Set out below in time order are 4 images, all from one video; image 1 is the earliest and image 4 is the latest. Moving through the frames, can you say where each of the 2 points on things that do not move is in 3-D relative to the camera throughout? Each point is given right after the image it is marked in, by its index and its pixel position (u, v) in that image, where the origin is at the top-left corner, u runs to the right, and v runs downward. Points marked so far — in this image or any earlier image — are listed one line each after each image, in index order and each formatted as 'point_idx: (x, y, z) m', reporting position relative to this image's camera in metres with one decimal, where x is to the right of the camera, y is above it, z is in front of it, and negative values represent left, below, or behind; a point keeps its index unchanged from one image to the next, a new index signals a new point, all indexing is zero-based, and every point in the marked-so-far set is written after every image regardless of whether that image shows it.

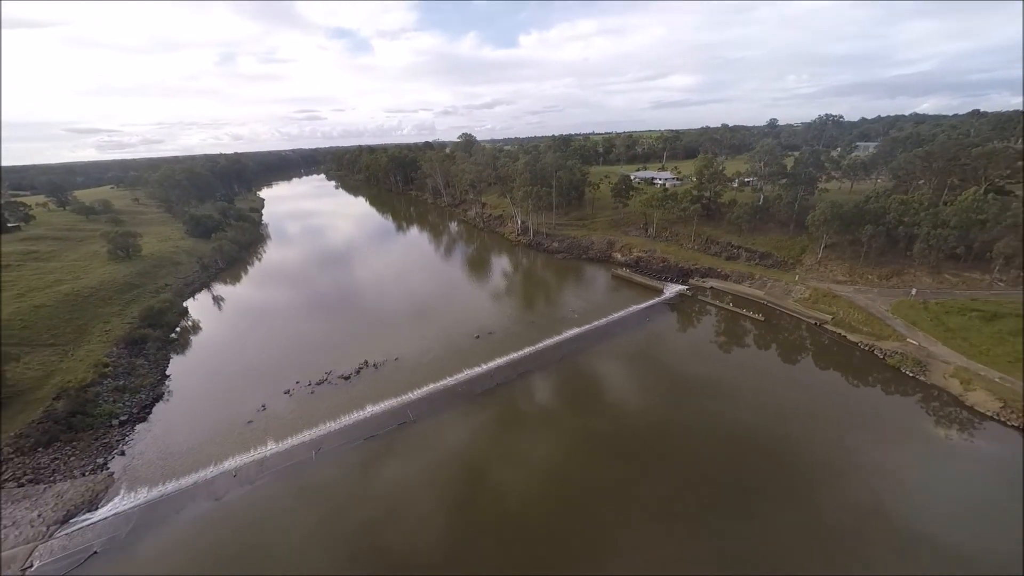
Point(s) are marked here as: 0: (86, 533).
0: (-15.1, -8.6, +15.0) m
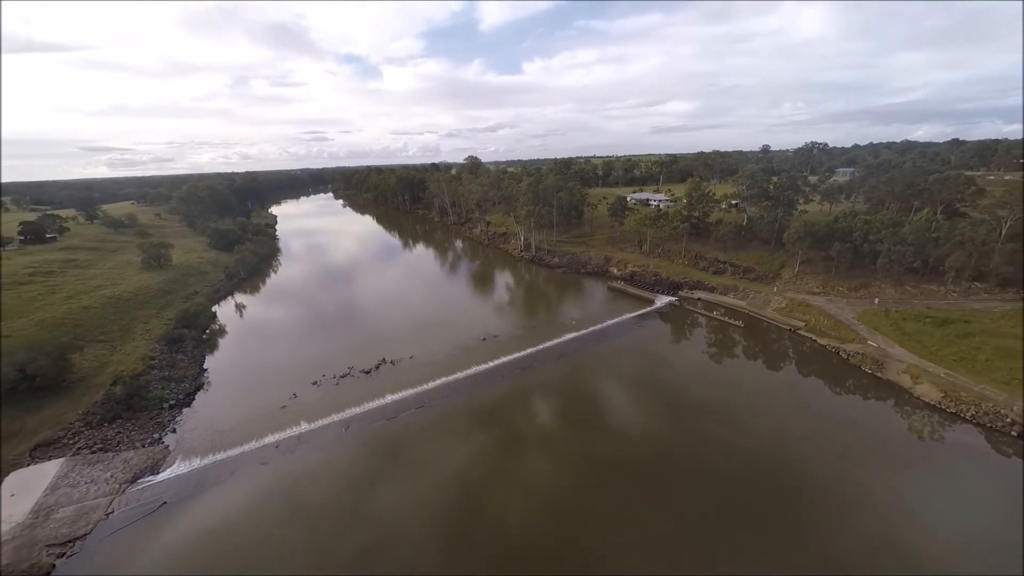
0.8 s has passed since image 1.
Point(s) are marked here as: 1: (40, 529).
0: (-14.9, -8.3, +17.6) m
1: (-17.1, -8.6, +15.4) m
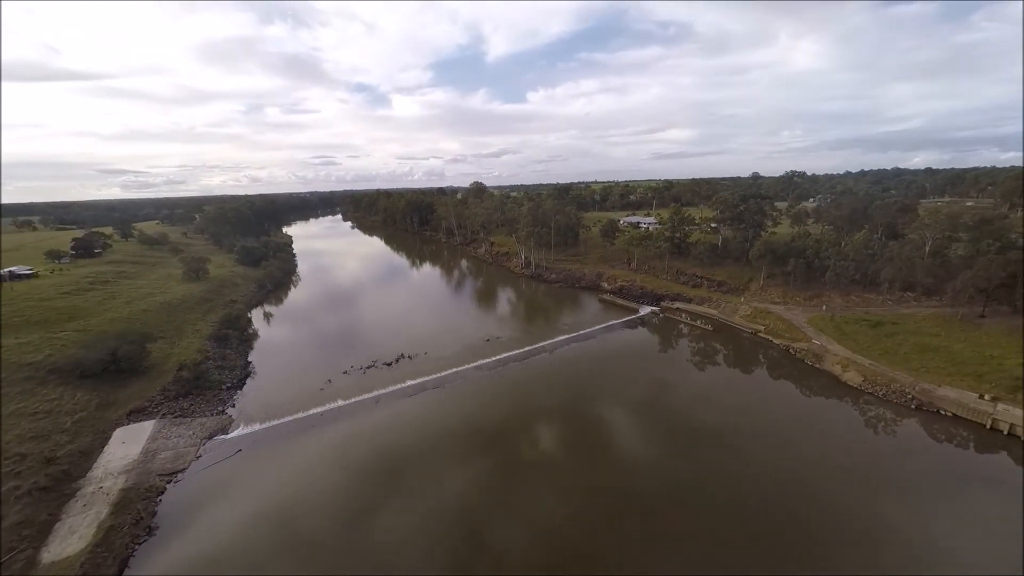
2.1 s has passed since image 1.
0: (-15.0, -8.2, +22.2) m
1: (-17.1, -8.3, +20.0) m
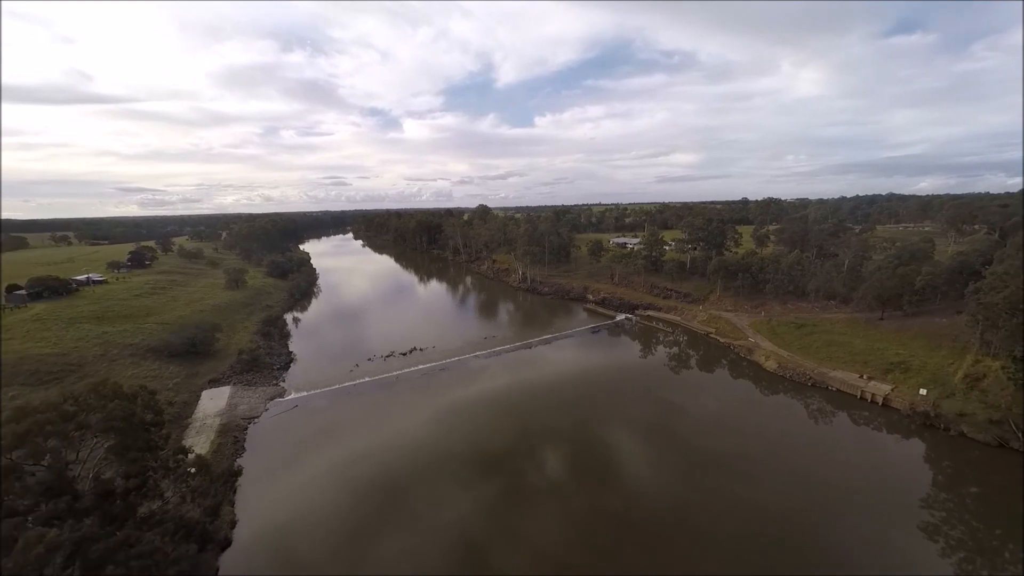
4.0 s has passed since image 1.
0: (-15.8, -8.0, +29.2) m
1: (-18.0, -8.1, +27.0) m
